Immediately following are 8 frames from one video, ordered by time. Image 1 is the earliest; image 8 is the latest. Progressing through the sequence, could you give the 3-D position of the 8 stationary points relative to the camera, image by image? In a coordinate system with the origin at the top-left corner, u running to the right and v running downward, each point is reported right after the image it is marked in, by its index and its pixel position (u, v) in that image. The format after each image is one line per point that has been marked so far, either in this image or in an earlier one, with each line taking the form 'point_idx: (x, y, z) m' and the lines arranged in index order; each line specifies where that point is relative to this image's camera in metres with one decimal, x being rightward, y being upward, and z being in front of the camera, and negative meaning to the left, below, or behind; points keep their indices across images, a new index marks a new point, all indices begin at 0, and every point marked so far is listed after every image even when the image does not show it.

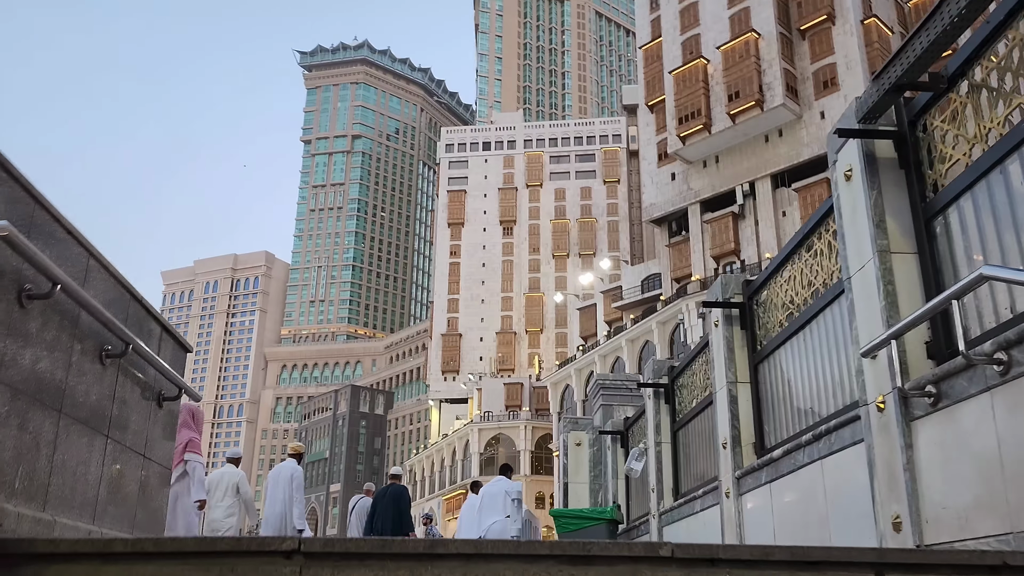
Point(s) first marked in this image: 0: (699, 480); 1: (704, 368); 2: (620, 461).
0: (+1.4, -1.4, +6.0) m
1: (+1.4, -0.6, +6.1) m
2: (+1.2, -1.9, +8.8) m
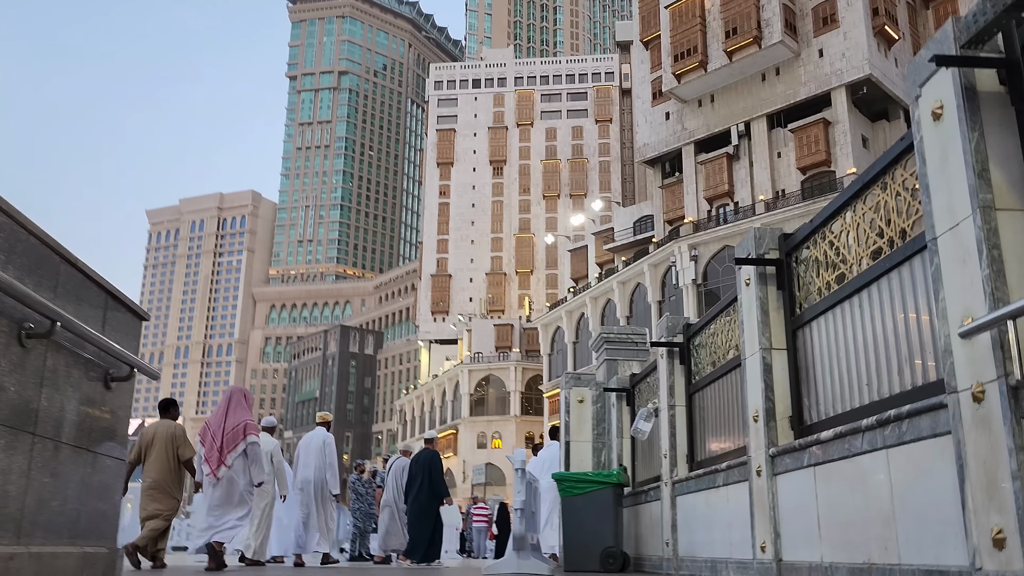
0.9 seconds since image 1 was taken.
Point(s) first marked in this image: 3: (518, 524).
0: (+1.4, -1.1, +5.5) m
1: (+1.5, -0.3, +5.6) m
2: (+1.1, -1.3, +8.4) m
3: (0.0, -1.8, +6.3) m
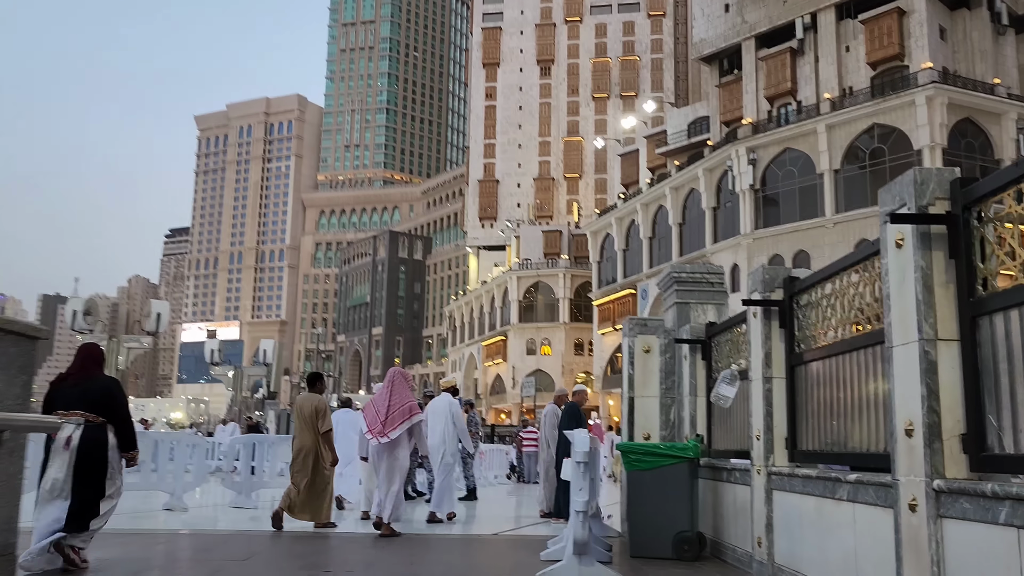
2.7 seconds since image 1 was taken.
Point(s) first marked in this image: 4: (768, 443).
0: (+1.7, -0.8, +4.3) m
1: (+1.8, 0.0, +4.3) m
2: (+1.6, -0.8, +7.2) m
3: (+0.4, -1.5, +5.2) m
4: (+1.6, -1.0, +5.2) m
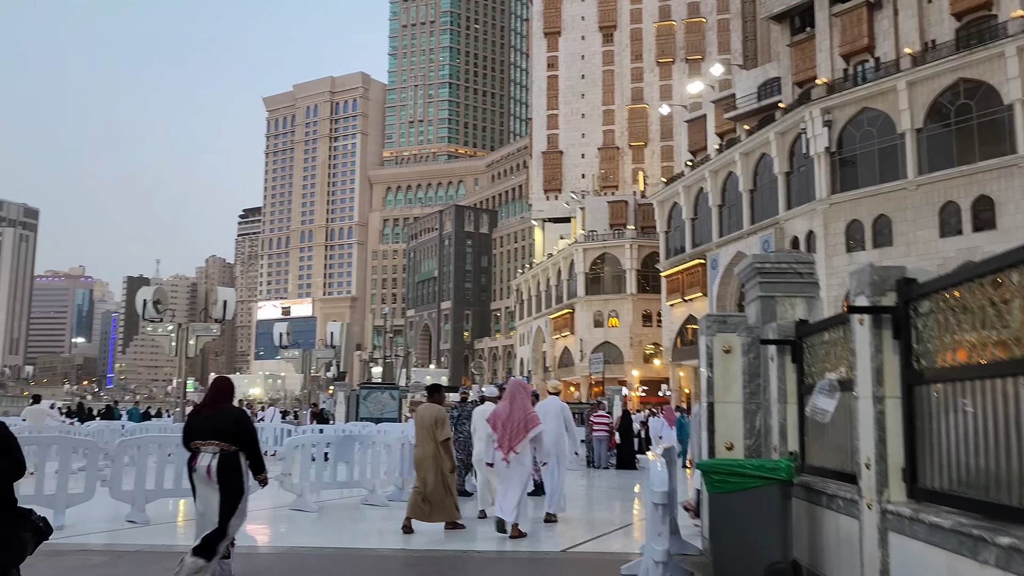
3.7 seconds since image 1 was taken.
0: (+2.0, -0.9, +3.6) m
1: (+2.0, -0.1, +3.5) m
2: (+2.1, -0.7, +6.4) m
3: (+0.8, -1.5, +4.6) m
4: (+2.0, -1.0, +4.4) m
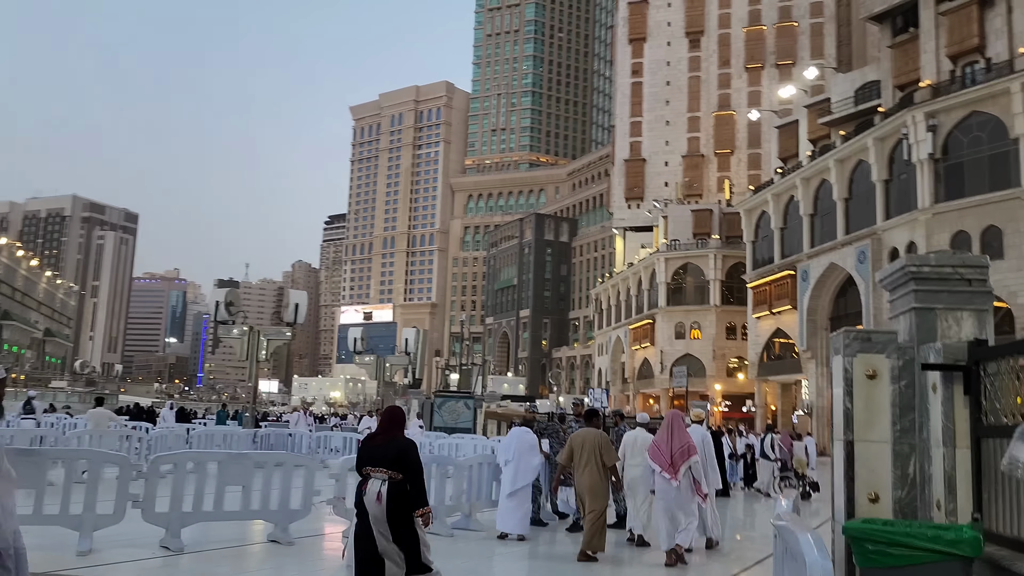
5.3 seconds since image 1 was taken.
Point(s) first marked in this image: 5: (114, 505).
0: (+2.3, -0.9, +2.1) m
1: (+2.3, -0.1, +2.0) m
2: (+2.7, -0.8, +4.9) m
3: (+1.2, -1.5, +3.3) m
4: (+2.3, -1.0, +3.0) m
5: (-3.5, -1.9, +7.3) m
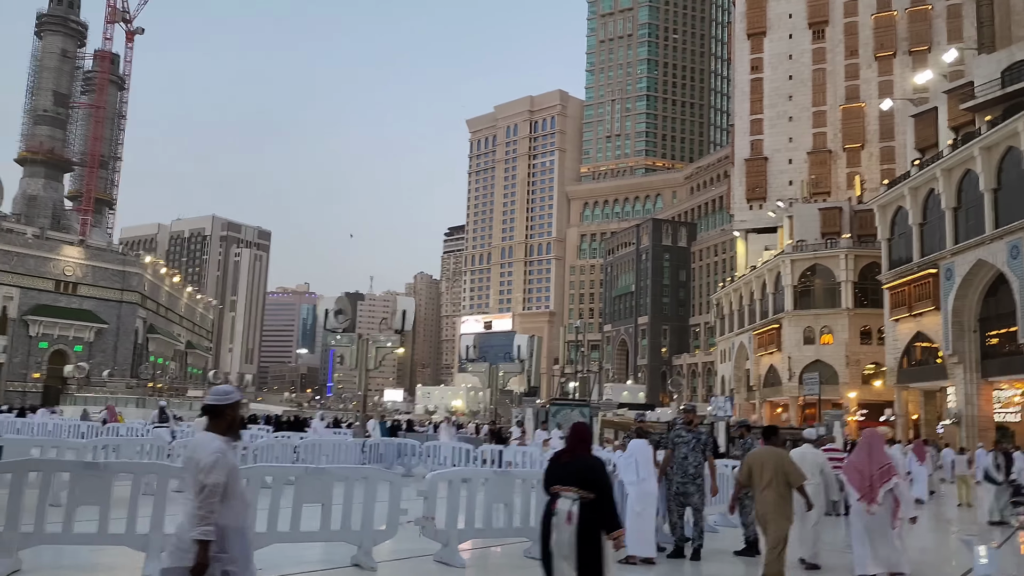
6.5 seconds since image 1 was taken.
0: (+2.3, -0.8, +0.8) m
1: (+2.3, +0.1, +0.7) m
2: (+3.1, -0.6, +3.5) m
3: (+1.4, -1.4, +2.1) m
4: (+2.5, -0.9, +1.6) m
5: (-2.7, -1.9, +6.8) m
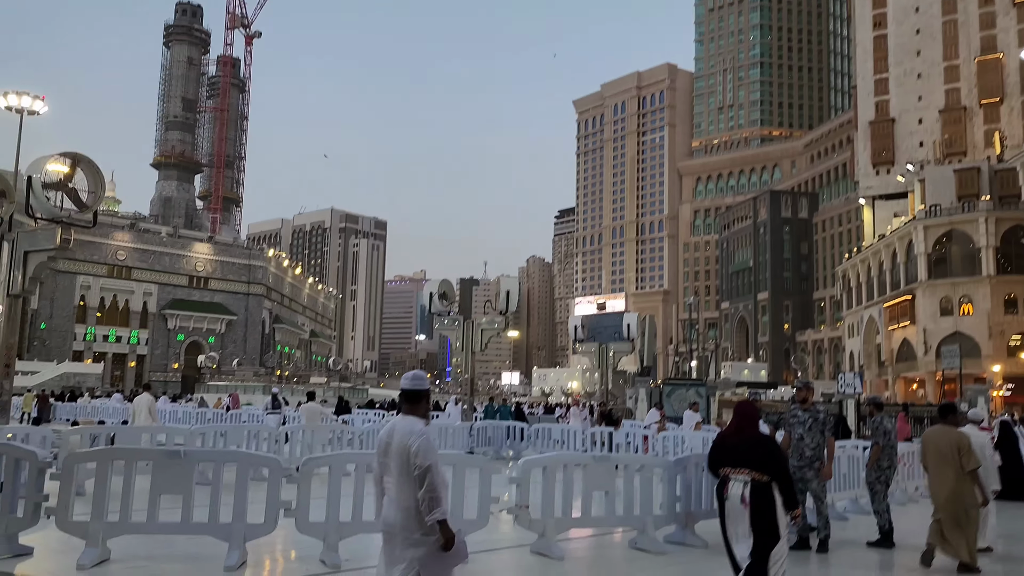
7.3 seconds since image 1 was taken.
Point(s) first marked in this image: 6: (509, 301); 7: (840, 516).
0: (+2.2, -0.6, -0.1) m
1: (+2.1, +0.2, -0.2) m
2: (+3.3, -0.4, +2.5) m
3: (+1.4, -1.2, +1.3) m
4: (+2.4, -0.7, +0.7) m
5: (-1.9, -1.8, +6.5) m
6: (-0.1, -0.3, +20.1) m
7: (+4.2, -3.0, +10.7) m
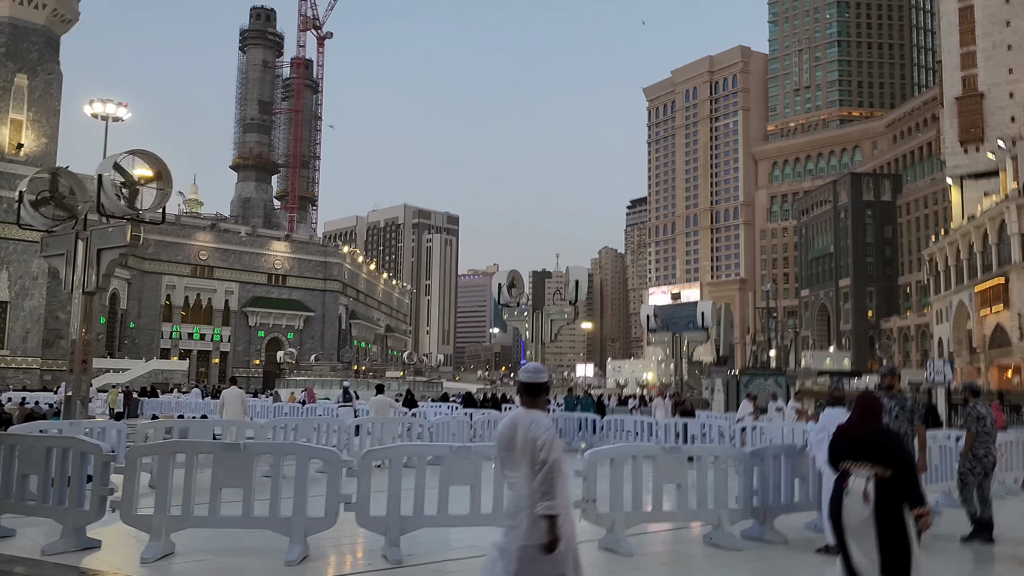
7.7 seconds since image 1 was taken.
0: (+2.0, -0.5, -0.5) m
1: (+2.0, +0.3, -0.7) m
2: (+3.4, -0.2, +1.9) m
3: (+1.4, -1.1, +0.9) m
4: (+2.4, -0.6, +0.2) m
5: (-1.4, -1.7, +6.4) m
6: (+1.5, -0.1, +19.8) m
7: (+5.1, -2.7, +10.0) m
